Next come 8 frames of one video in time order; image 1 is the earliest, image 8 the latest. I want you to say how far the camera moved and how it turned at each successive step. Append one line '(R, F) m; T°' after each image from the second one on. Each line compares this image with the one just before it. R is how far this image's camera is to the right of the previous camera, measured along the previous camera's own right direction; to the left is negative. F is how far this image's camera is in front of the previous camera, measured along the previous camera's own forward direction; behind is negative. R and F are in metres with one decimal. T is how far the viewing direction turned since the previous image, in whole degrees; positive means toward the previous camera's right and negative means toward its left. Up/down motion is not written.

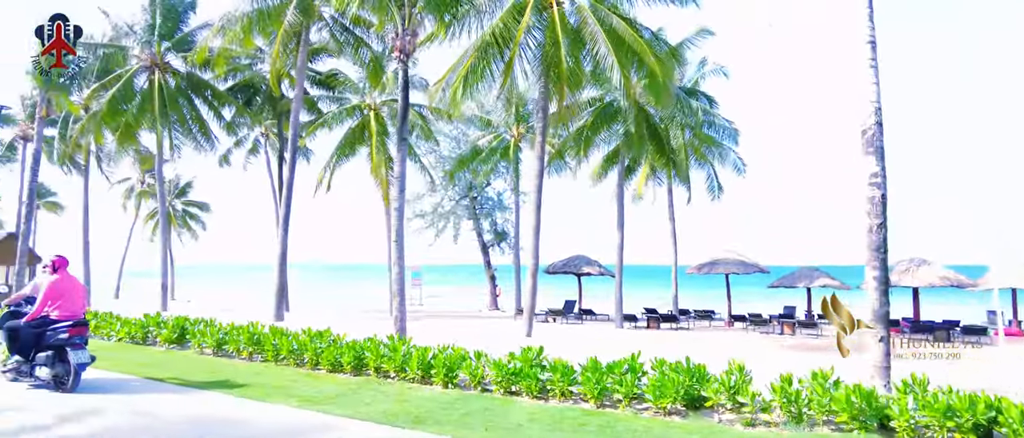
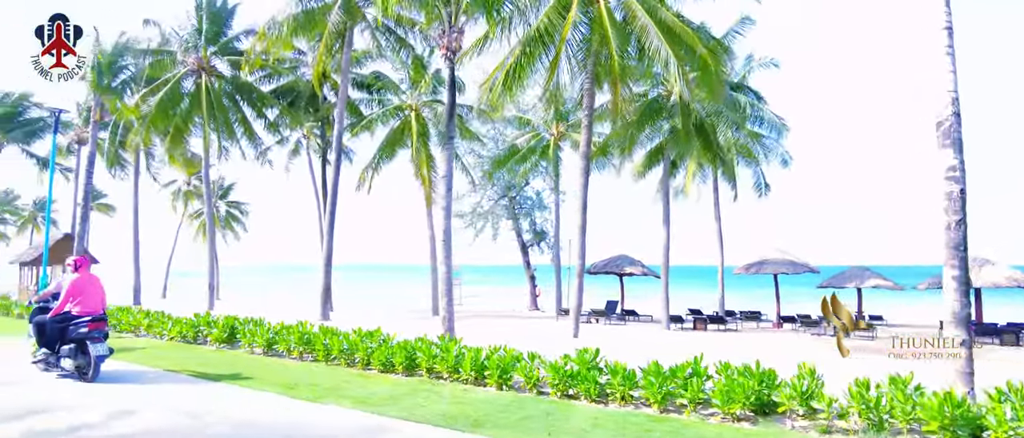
(-0.3, +0.3) m; -3°
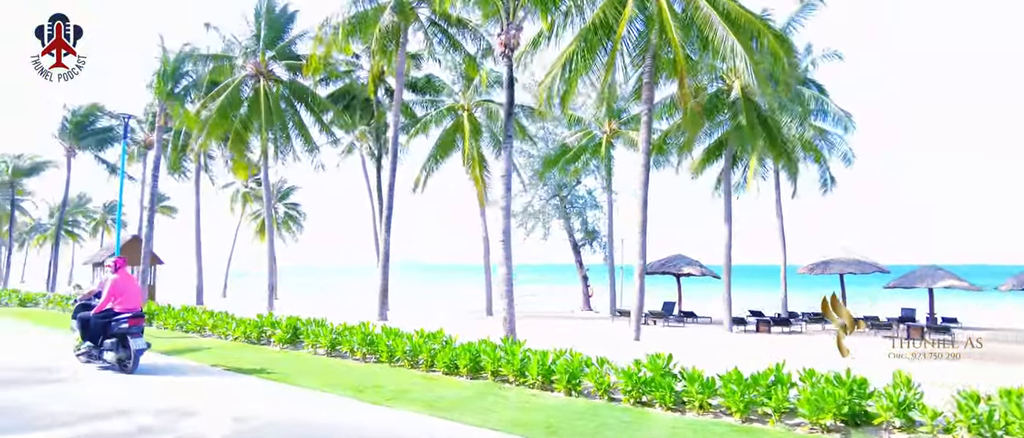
(-0.3, +0.3) m; -4°
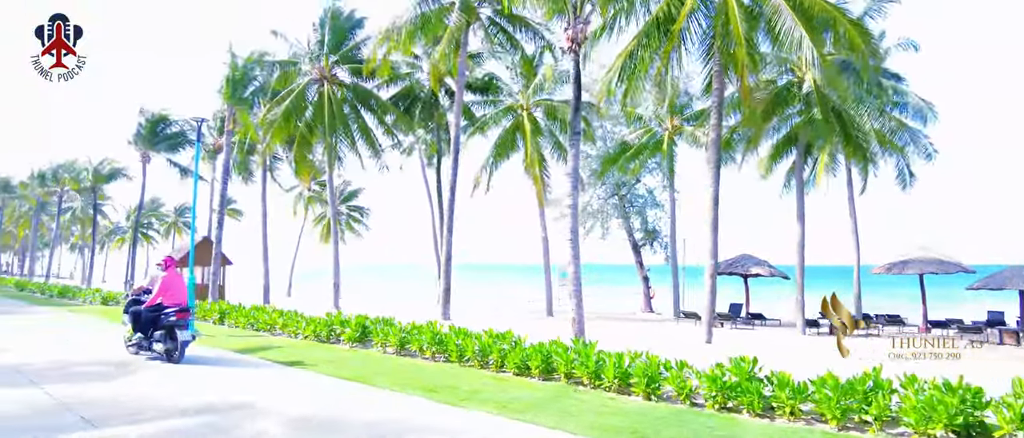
(-0.3, +0.2) m; -5°
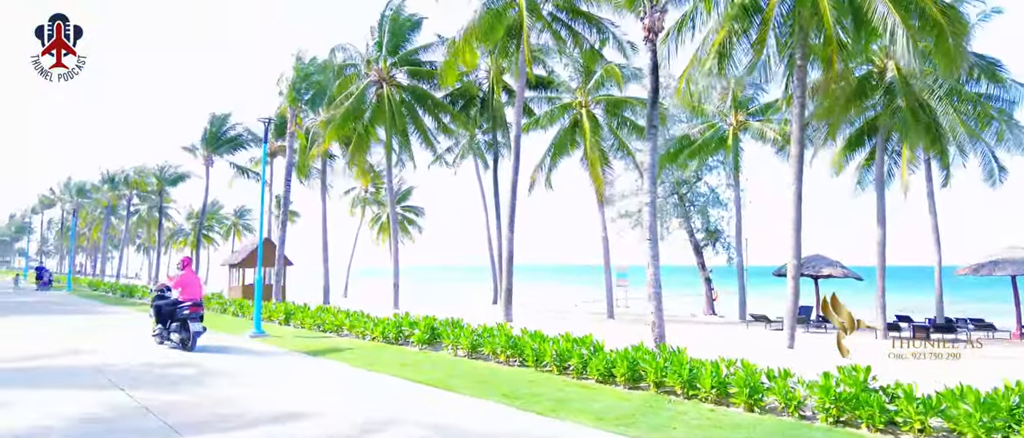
(-0.5, +0.5) m; -4°
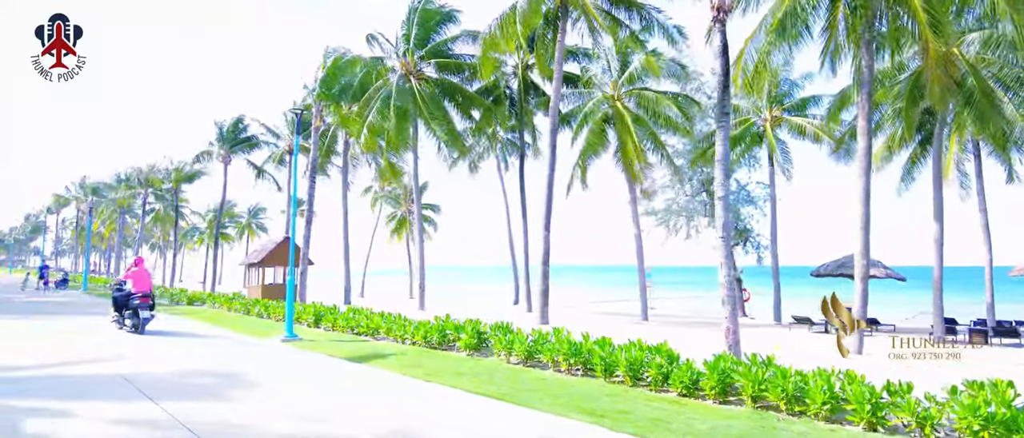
(-0.9, +1.0) m; -1°
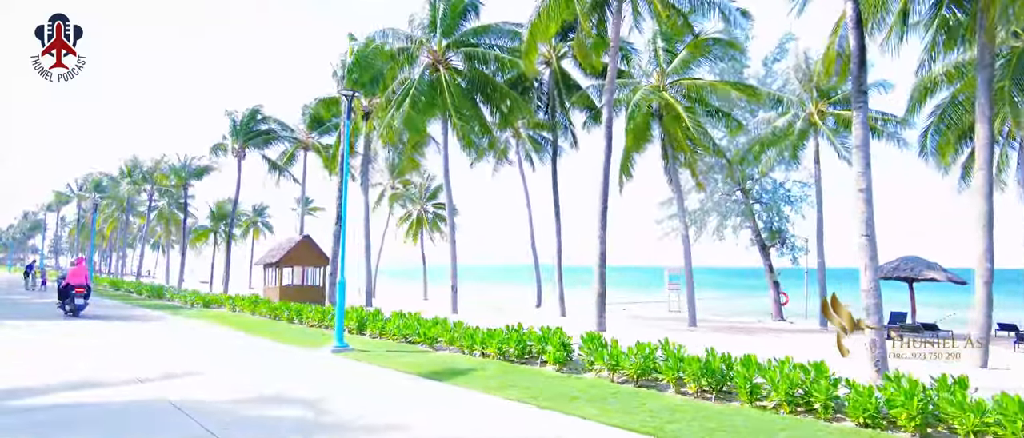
(-1.6, +1.7) m; 0°
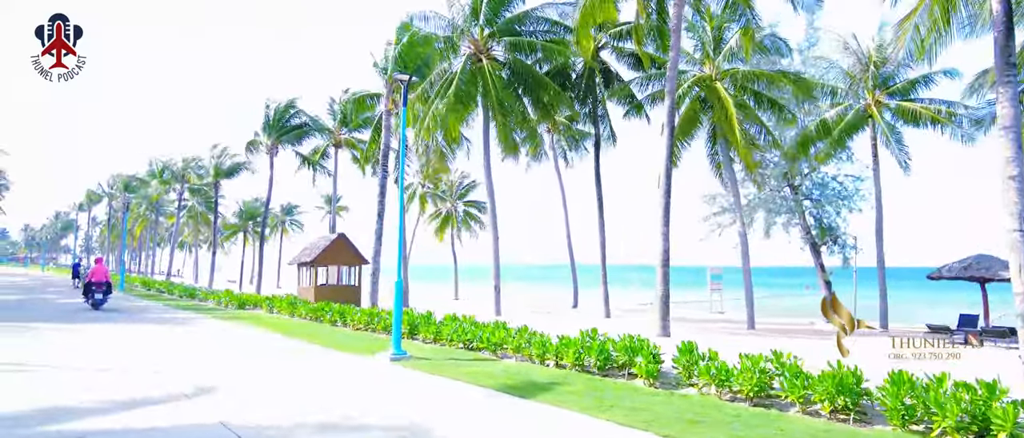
(-0.9, +1.2) m; -2°
